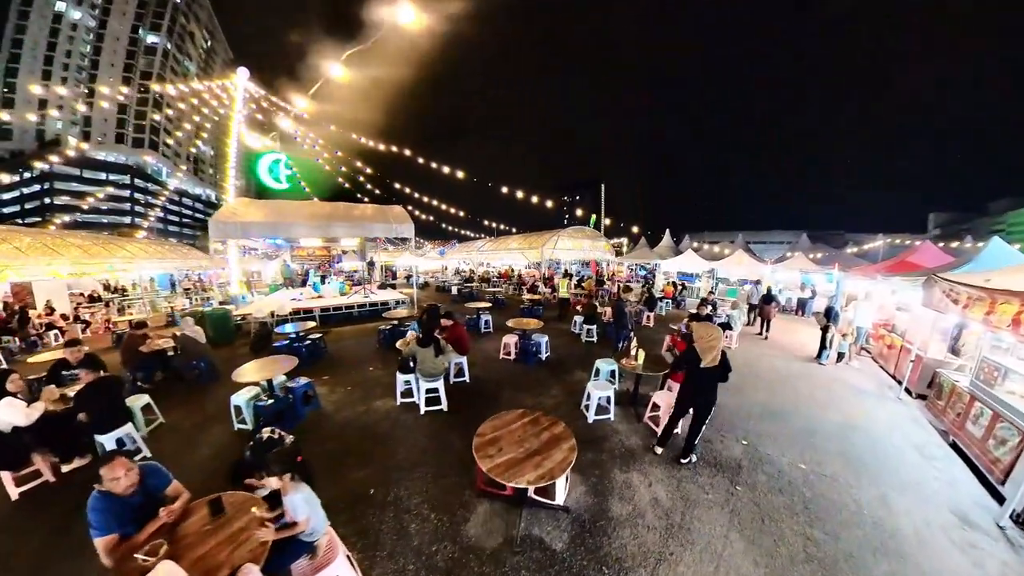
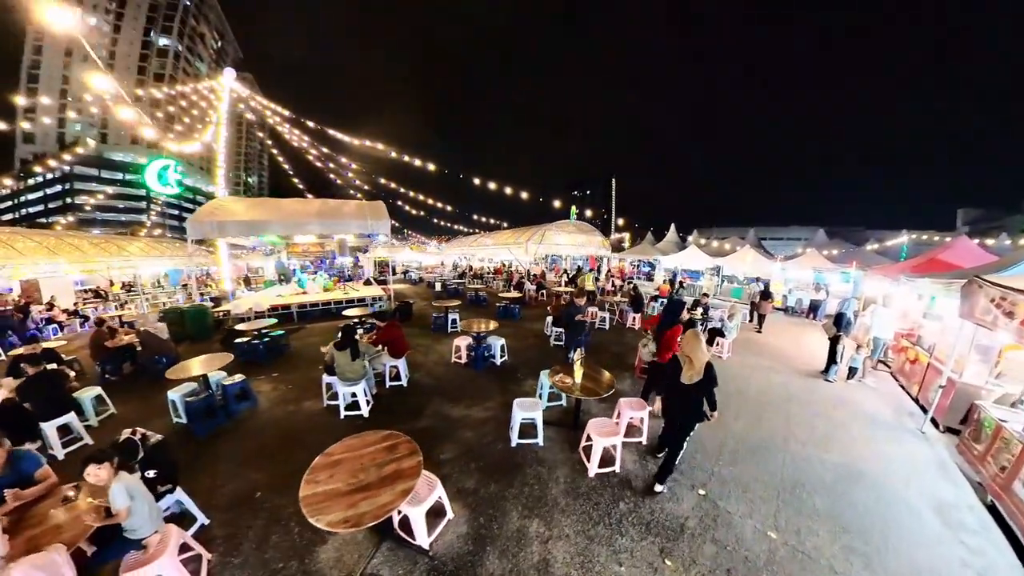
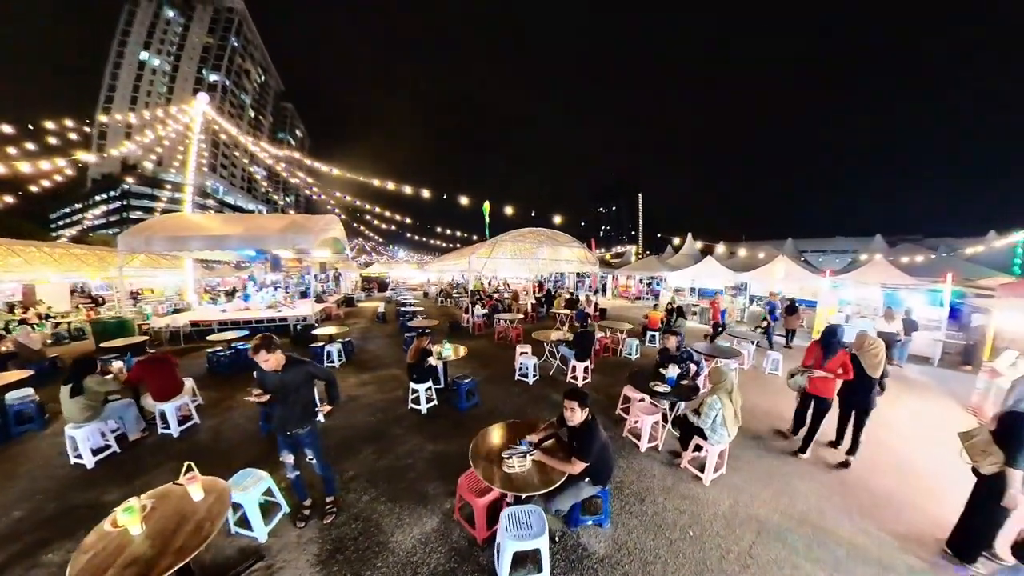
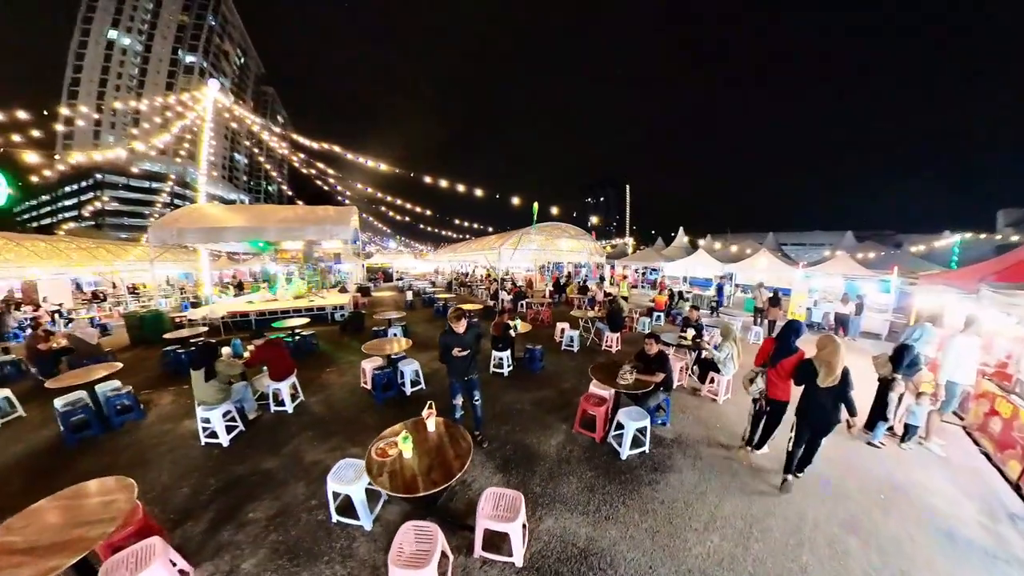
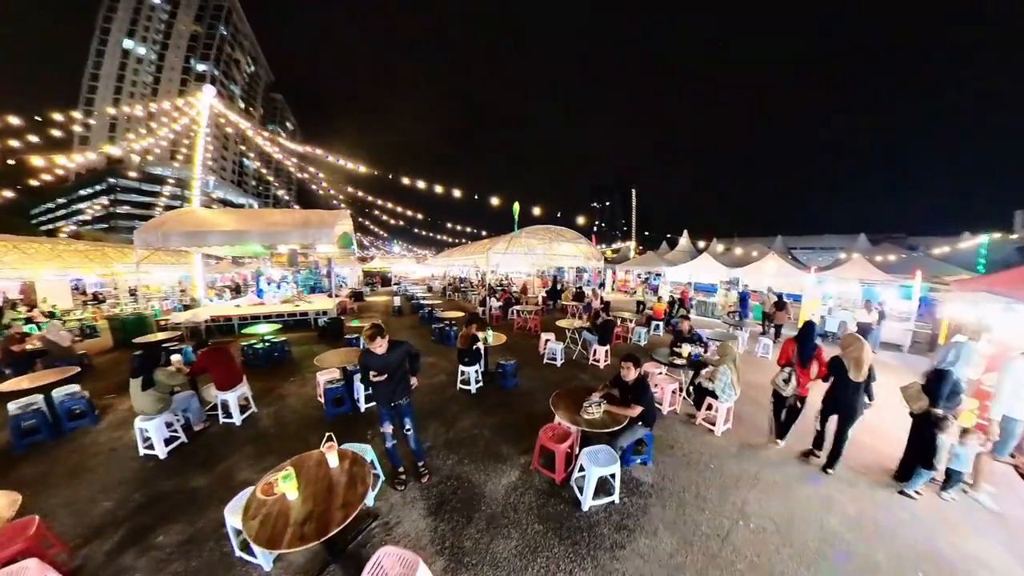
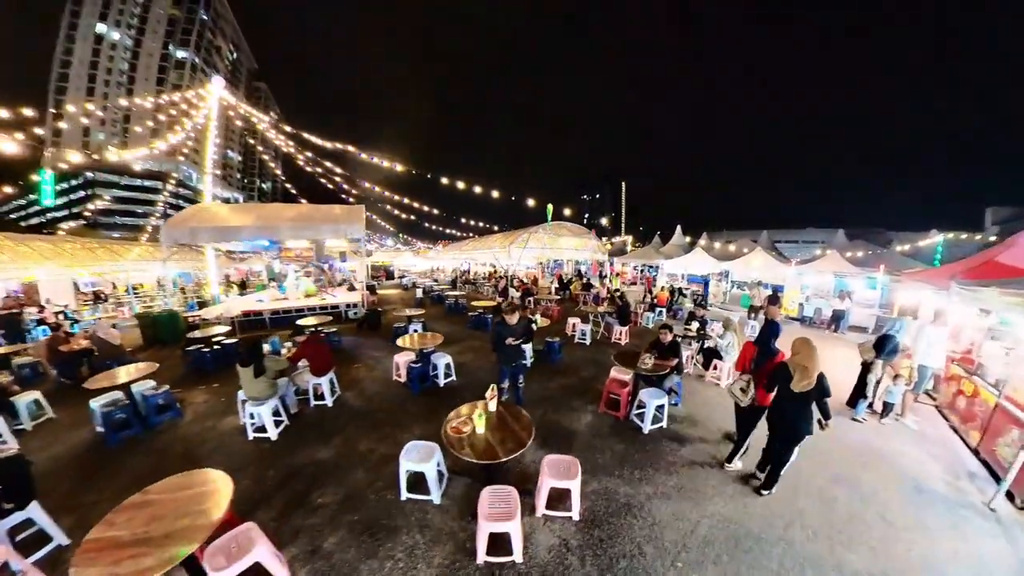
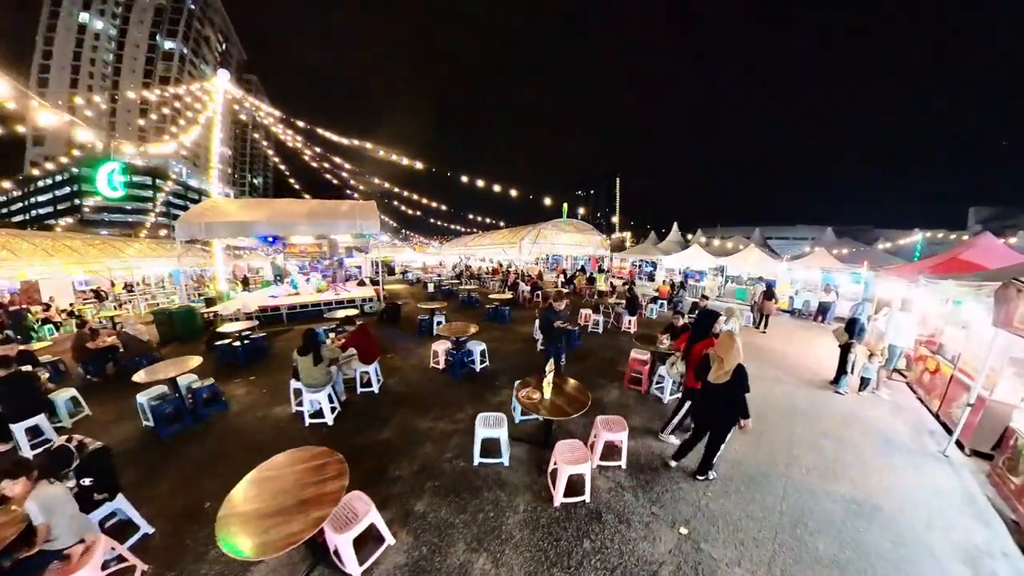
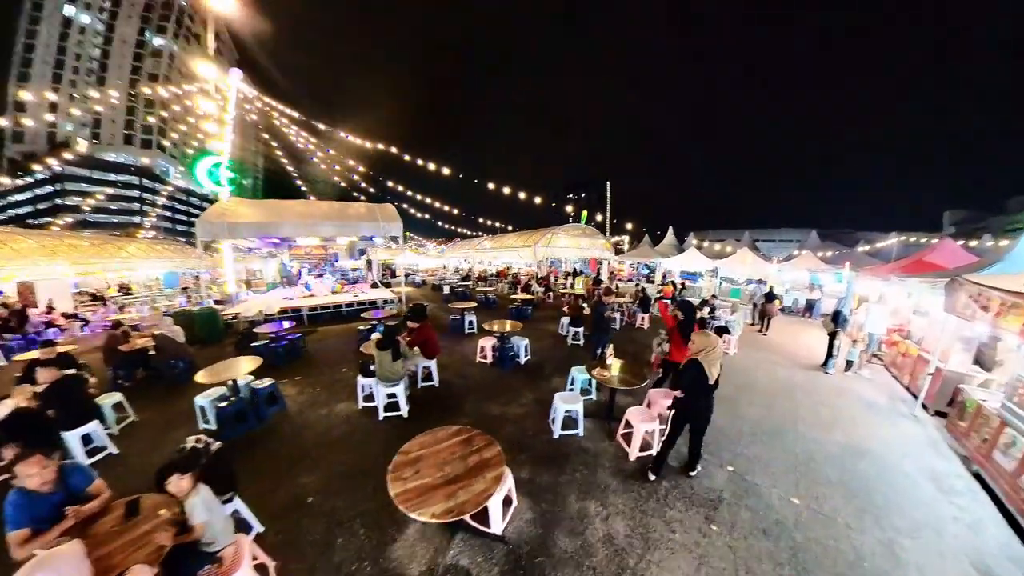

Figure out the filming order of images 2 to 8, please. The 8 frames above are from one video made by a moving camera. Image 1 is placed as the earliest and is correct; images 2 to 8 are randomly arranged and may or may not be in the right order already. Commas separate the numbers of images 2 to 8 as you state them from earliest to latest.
8, 2, 7, 6, 4, 5, 3
